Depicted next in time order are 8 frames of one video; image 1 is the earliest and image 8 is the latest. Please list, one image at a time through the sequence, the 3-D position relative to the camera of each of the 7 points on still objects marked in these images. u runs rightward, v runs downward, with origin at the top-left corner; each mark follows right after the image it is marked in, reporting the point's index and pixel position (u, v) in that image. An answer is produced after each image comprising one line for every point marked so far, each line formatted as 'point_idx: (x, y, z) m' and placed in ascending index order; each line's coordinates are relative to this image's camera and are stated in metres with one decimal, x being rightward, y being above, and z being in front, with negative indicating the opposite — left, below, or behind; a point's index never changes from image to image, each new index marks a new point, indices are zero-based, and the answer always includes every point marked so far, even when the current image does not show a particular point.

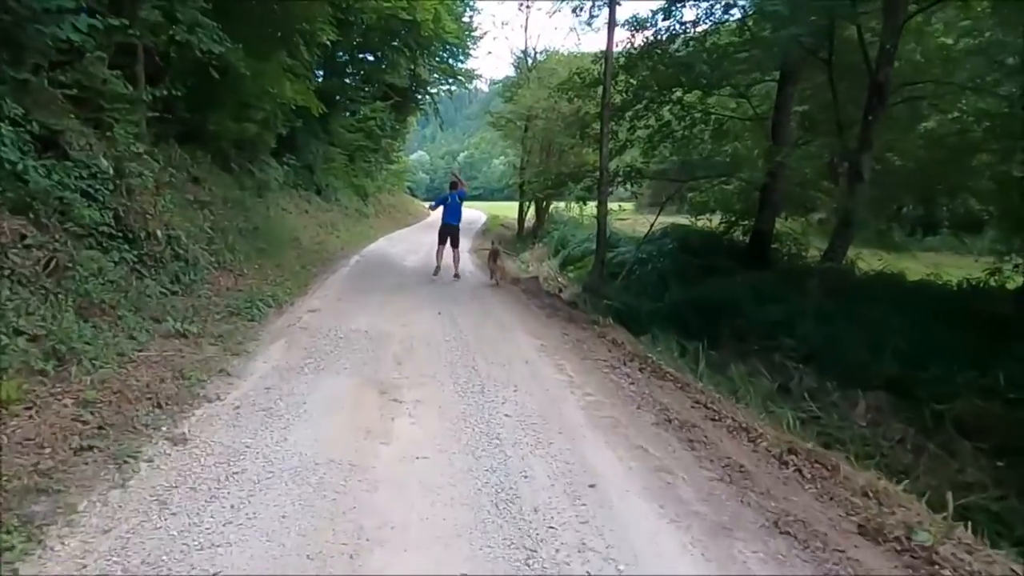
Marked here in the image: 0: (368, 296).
0: (-1.9, -0.1, +10.7) m
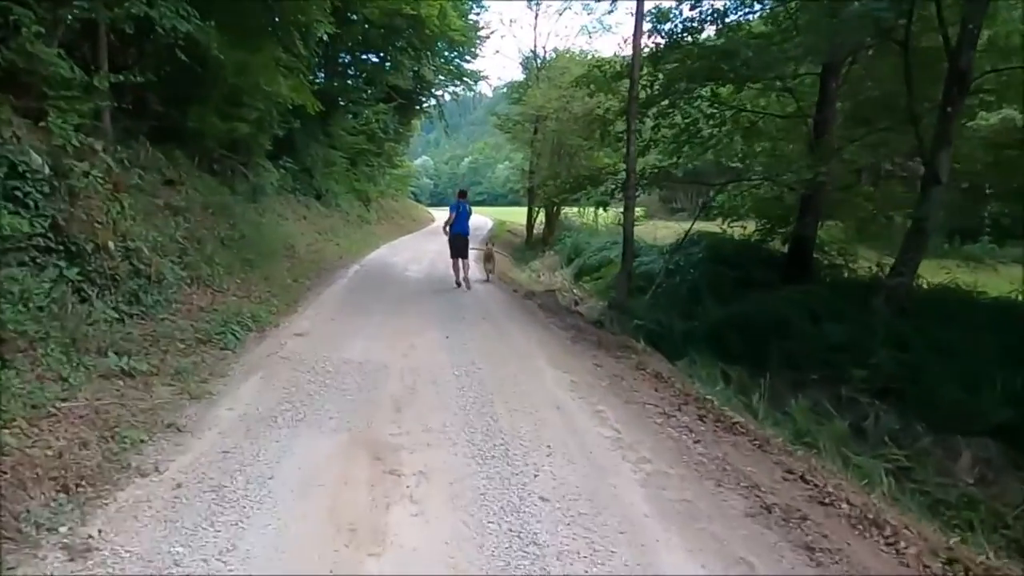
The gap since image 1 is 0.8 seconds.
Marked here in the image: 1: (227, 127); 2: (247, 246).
0: (-1.7, -0.3, +9.4) m
1: (-5.6, +3.2, +16.2) m
2: (-3.8, +0.6, +11.7) m
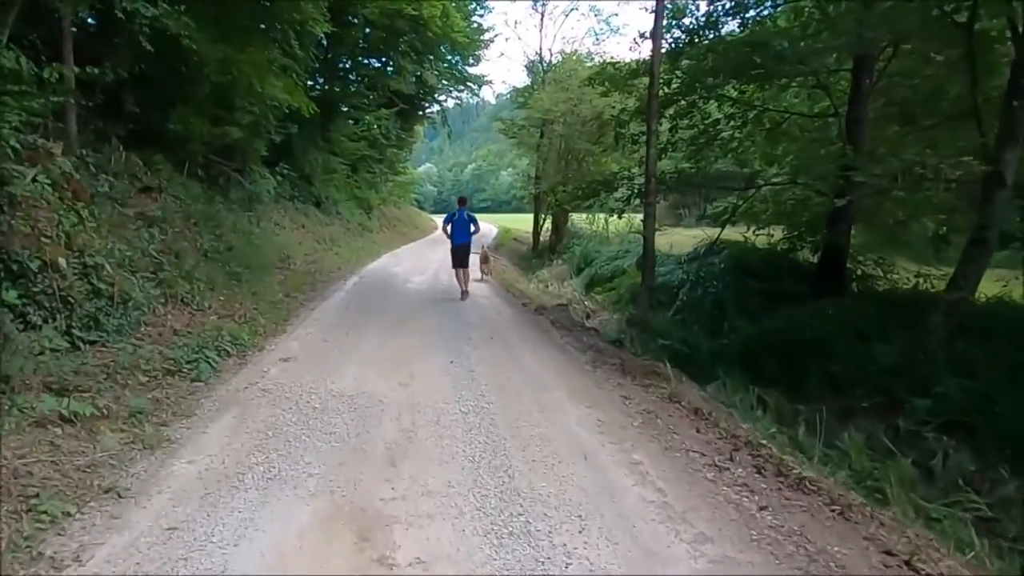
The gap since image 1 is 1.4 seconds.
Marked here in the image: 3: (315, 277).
0: (-1.6, -0.5, +8.5) m
1: (-5.5, +2.9, +15.3) m
2: (-3.7, +0.4, +10.8) m
3: (-3.5, +0.2, +14.7) m
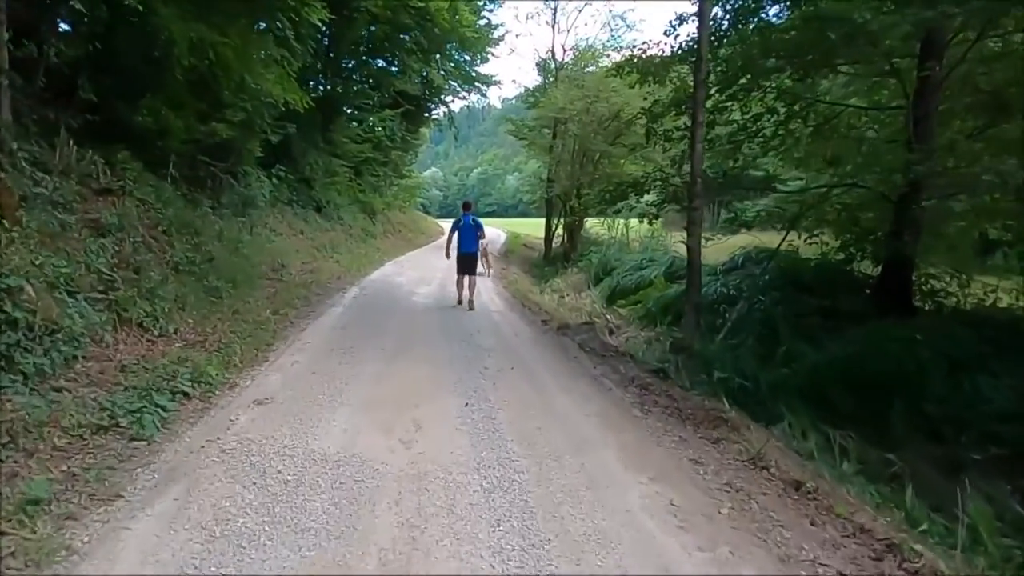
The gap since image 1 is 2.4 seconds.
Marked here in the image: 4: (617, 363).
0: (-1.4, -0.7, +7.1) m
1: (-5.3, +2.7, +14.0) m
2: (-3.4, +0.2, +9.5) m
3: (-3.3, 0.0, +13.3) m
4: (+1.0, -0.7, +7.8) m
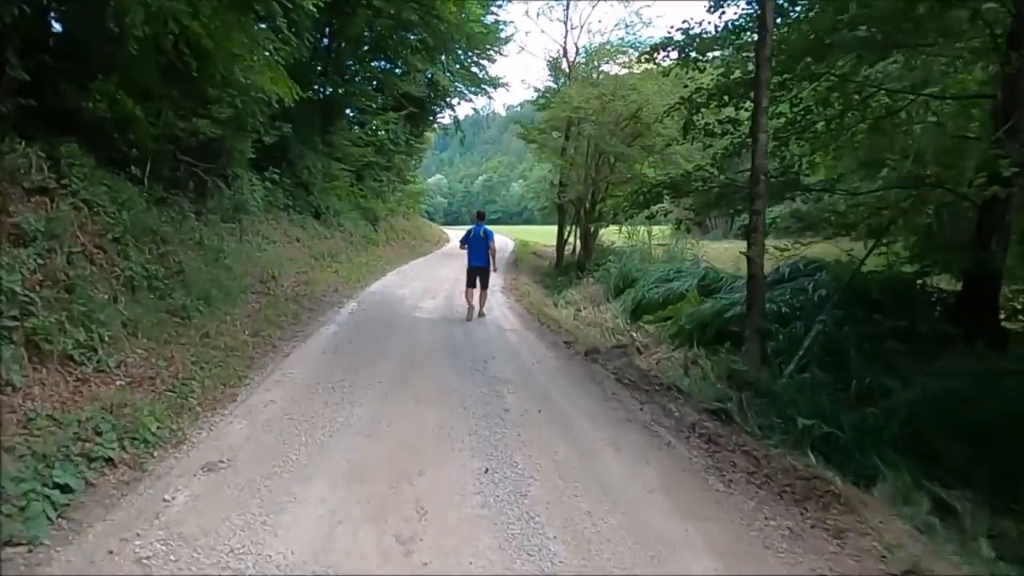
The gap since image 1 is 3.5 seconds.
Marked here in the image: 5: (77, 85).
0: (-1.2, -0.8, +5.7) m
1: (-5.0, +2.5, +12.6) m
2: (-3.2, 0.0, +8.1) m
3: (-3.1, -0.2, +11.9) m
4: (+1.2, -0.9, +6.4) m
5: (-4.0, +1.9, +7.7) m
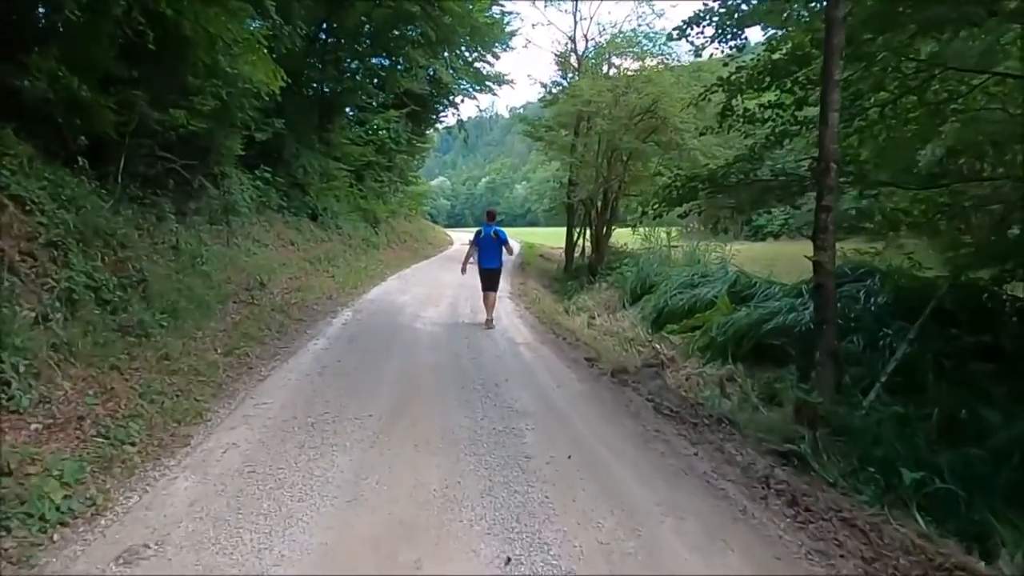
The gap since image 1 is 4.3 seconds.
0: (-1.0, -0.9, +4.5) m
1: (-4.9, +2.4, +11.5) m
2: (-3.1, -0.1, +6.9) m
3: (-2.9, -0.3, +10.7) m
4: (+1.3, -1.0, +5.2) m
5: (-3.9, +1.8, +6.5) m
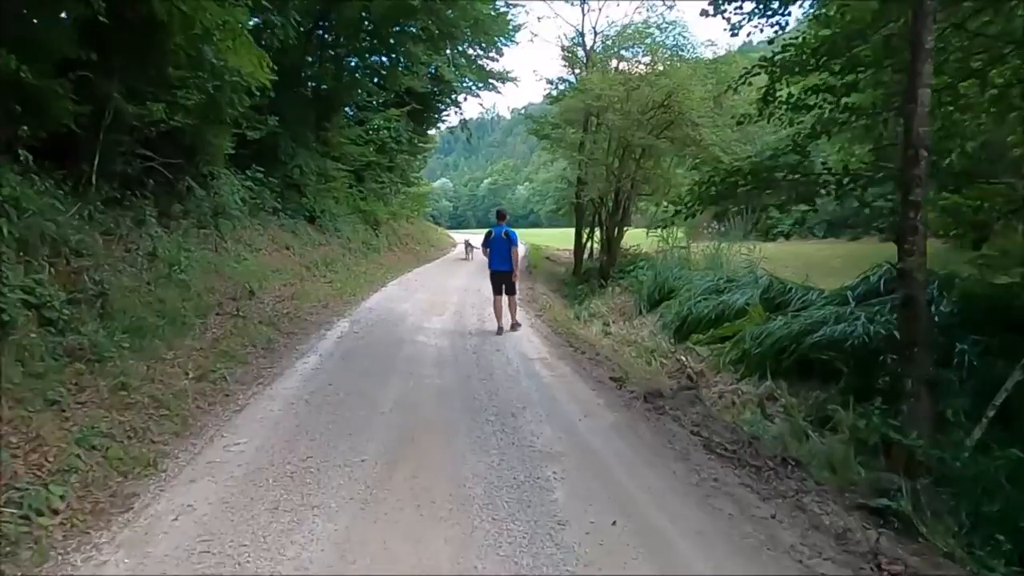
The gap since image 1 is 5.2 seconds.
0: (-0.9, -1.0, +3.6) m
1: (-4.8, +2.2, +10.5) m
2: (-3.0, -0.2, +5.9) m
3: (-2.8, -0.4, +9.7) m
4: (+1.5, -1.0, +4.2) m
5: (-3.8, +1.7, +5.5) m
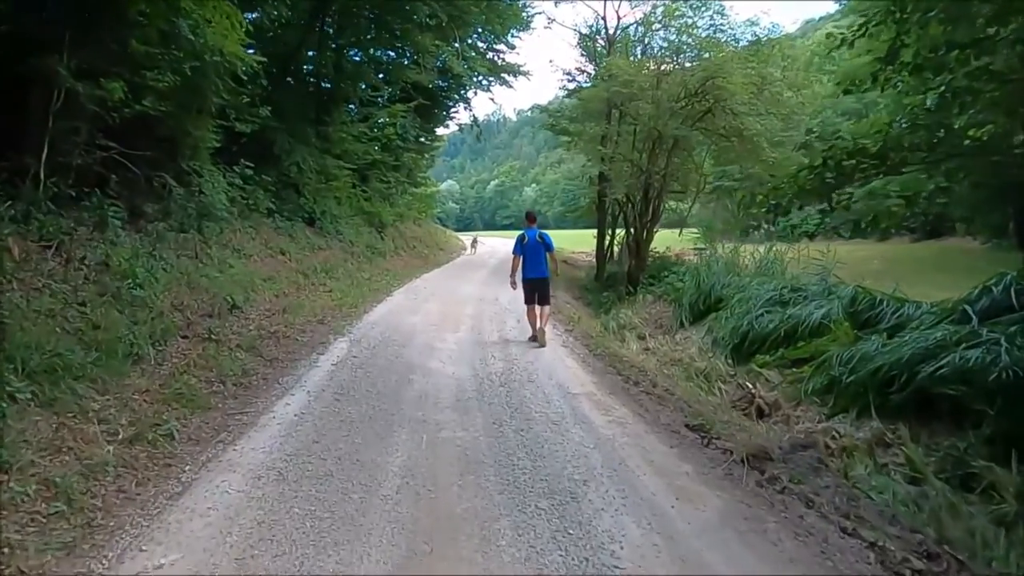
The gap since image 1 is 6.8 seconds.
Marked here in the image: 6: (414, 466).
0: (-0.6, -1.2, +1.8) m
1: (-4.4, +2.1, +8.8) m
2: (-2.7, -0.3, +4.2) m
3: (-2.4, -0.6, +8.0) m
4: (+1.7, -1.2, +2.5) m
5: (-3.5, +1.5, +3.8) m
6: (-0.5, -1.0, +4.4) m
